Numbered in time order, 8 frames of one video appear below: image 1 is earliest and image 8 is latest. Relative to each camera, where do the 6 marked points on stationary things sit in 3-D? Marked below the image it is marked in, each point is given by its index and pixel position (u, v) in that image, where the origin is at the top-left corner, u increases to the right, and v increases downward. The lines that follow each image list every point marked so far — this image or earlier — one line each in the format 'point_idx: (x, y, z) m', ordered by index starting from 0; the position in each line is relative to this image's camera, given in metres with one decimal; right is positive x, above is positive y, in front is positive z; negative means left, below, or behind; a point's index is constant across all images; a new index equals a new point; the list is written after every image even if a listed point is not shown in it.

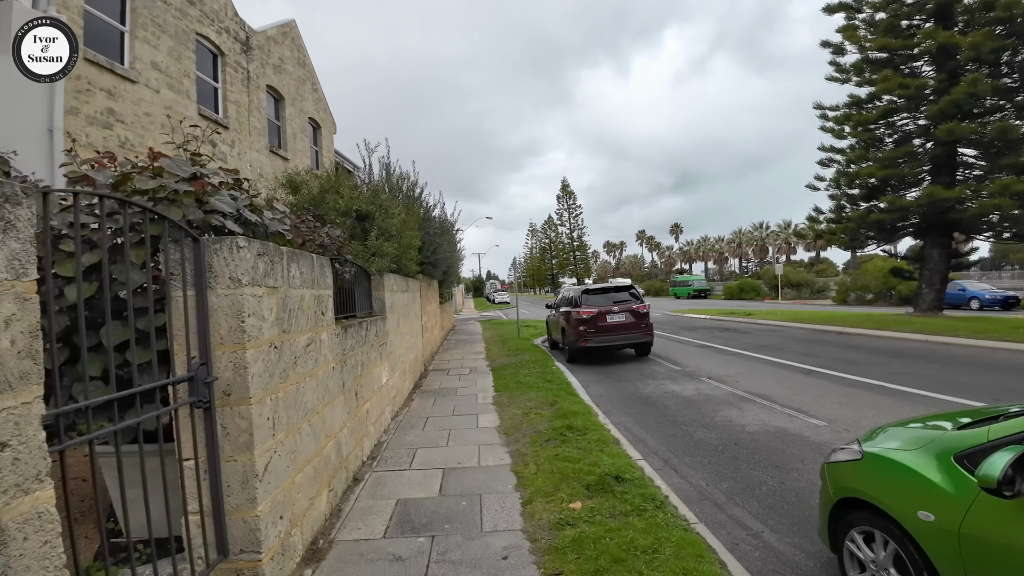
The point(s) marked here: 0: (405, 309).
0: (-1.9, -0.4, +8.8) m
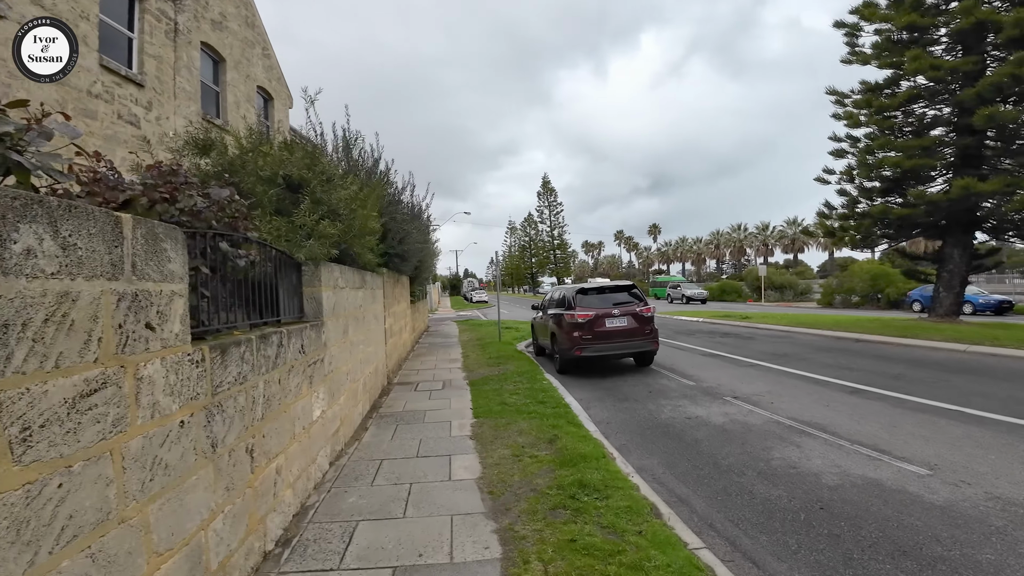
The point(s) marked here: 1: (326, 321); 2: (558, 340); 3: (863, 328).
0: (-2.1, -0.3, +6.8) m
1: (-2.0, -0.3, +5.1) m
2: (+1.2, -1.2, +10.8) m
3: (+10.0, -1.2, +13.9) m
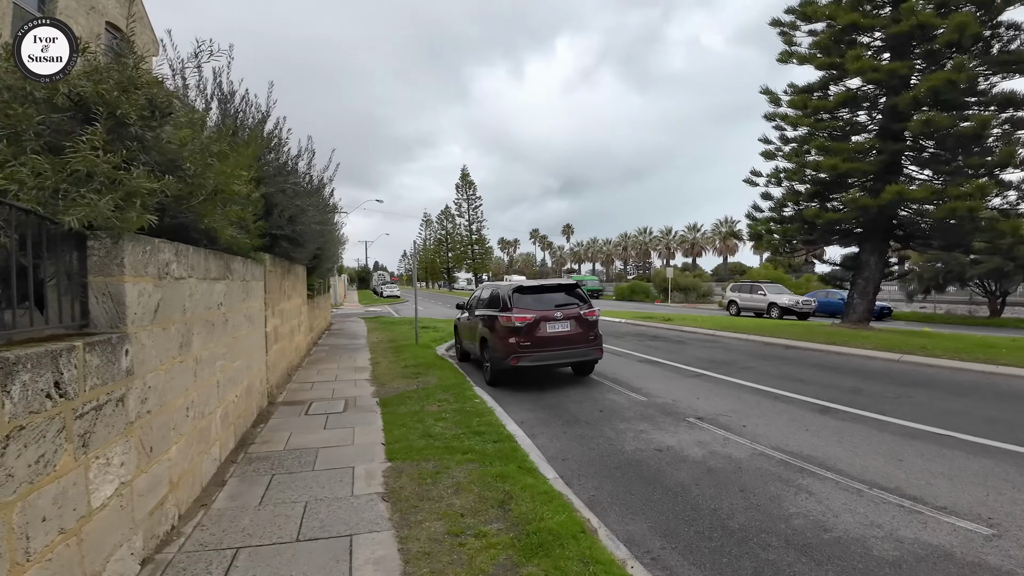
0: (-2.8, -0.2, +4.7) m
1: (-2.3, -0.3, +3.0) m
2: (-0.3, -1.1, +9.2) m
3: (+7.8, -1.4, +13.9) m
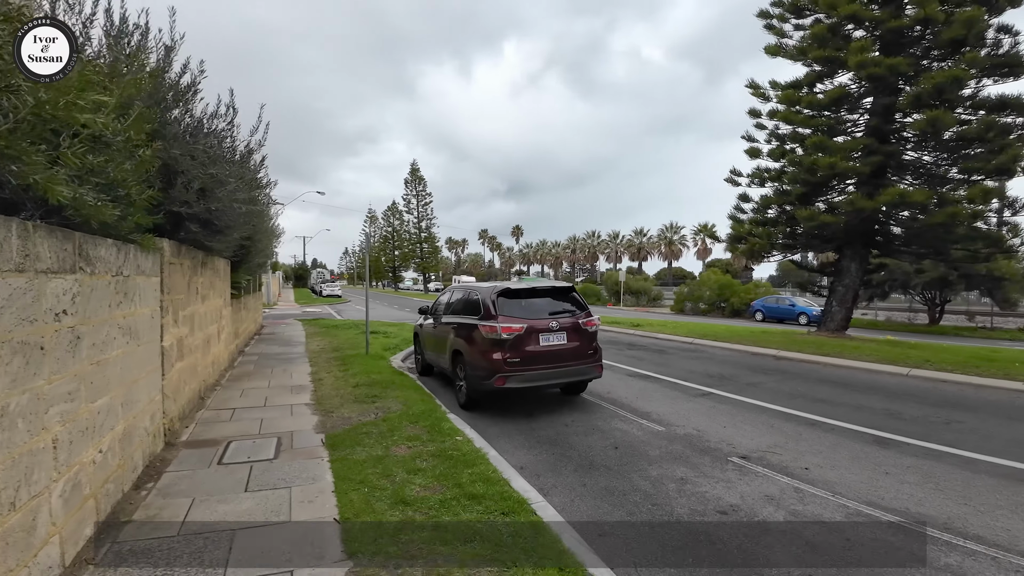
0: (-2.6, -0.2, +2.8) m
1: (-1.9, -0.2, +1.2) m
2: (-0.6, -1.2, +7.5) m
3: (+6.9, -1.5, +13.1) m
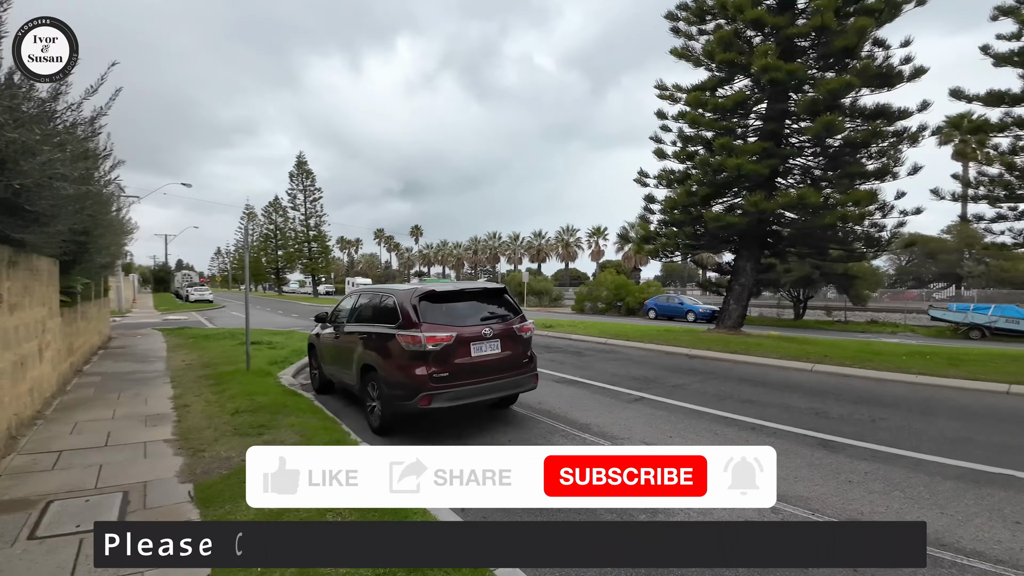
0: (-2.6, -0.2, +1.3) m
1: (-1.6, -0.3, -0.1) m
2: (-1.6, -1.2, +6.4) m
3: (+4.5, -1.5, +13.4) m
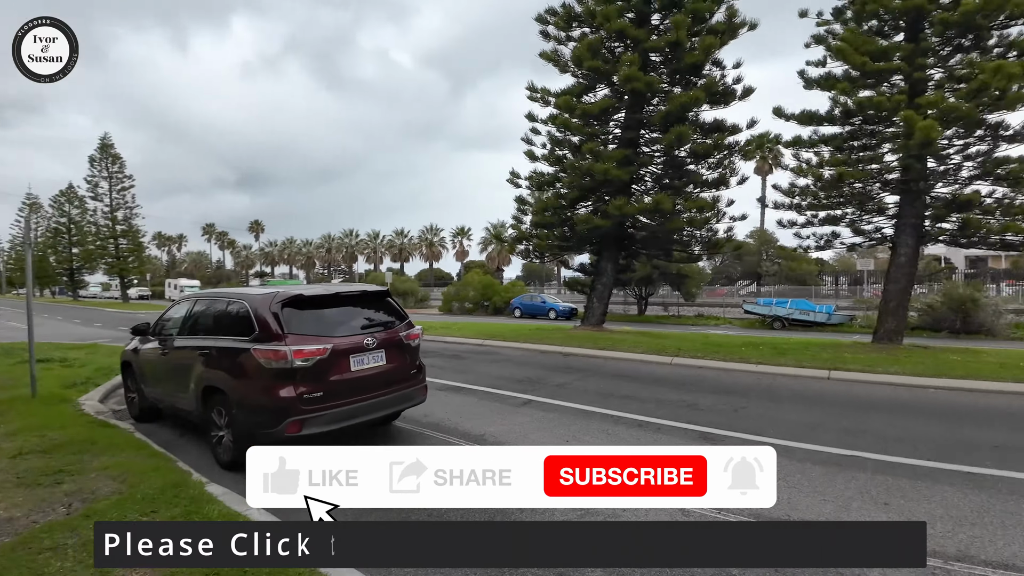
0: (-2.4, -0.3, +0.1) m
1: (-1.0, -0.3, -1.0) m
2: (-2.9, -1.2, +5.2) m
3: (+1.1, -1.5, +13.7) m
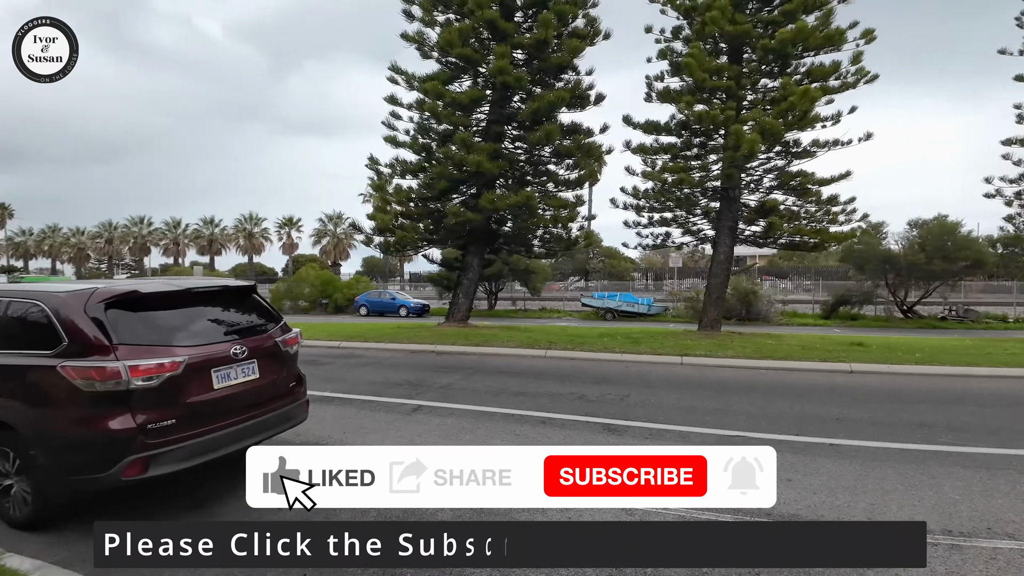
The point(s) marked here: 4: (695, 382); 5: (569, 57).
0: (-1.4, -0.3, -1.1) m
1: (+0.3, -0.3, -1.7) m
2: (-3.5, -1.2, +3.6) m
3: (-2.5, -1.4, +12.9) m
4: (+3.2, -1.6, +8.6) m
5: (+1.5, +6.0, +13.0) m
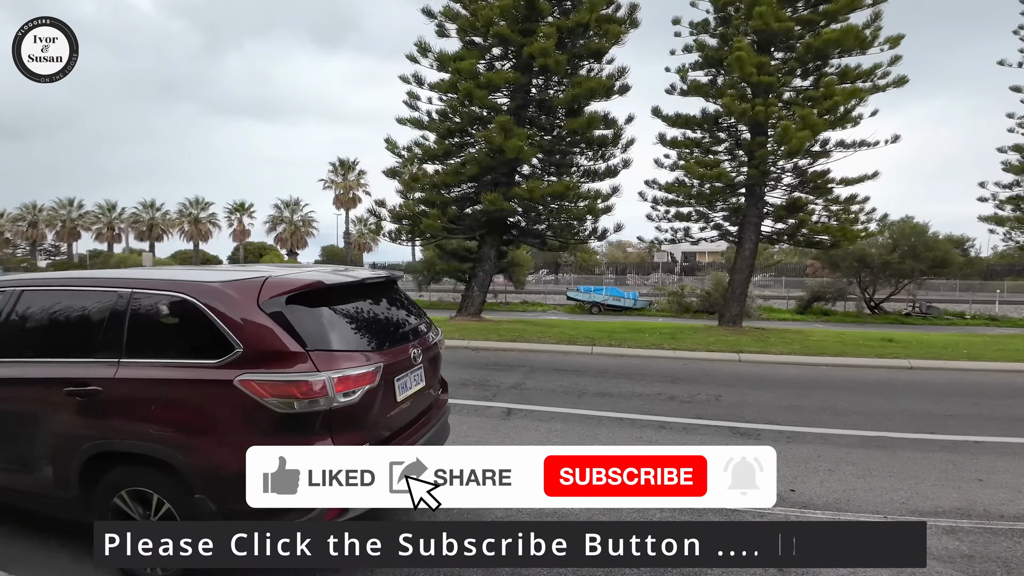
0: (+0.9, -0.3, -1.6) m
1: (+2.6, -0.3, -2.1) m
2: (-1.7, -1.1, +2.9) m
3: (-1.6, -1.2, +12.2) m
4: (+4.6, -1.6, +8.5) m
5: (+2.5, +6.2, +12.5) m
